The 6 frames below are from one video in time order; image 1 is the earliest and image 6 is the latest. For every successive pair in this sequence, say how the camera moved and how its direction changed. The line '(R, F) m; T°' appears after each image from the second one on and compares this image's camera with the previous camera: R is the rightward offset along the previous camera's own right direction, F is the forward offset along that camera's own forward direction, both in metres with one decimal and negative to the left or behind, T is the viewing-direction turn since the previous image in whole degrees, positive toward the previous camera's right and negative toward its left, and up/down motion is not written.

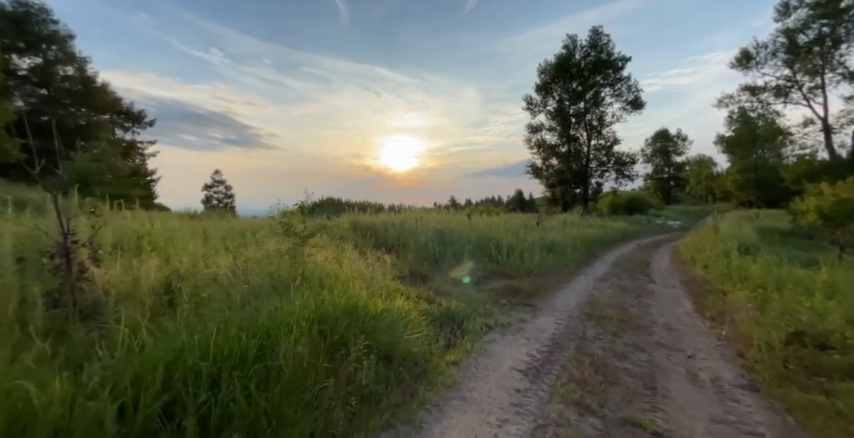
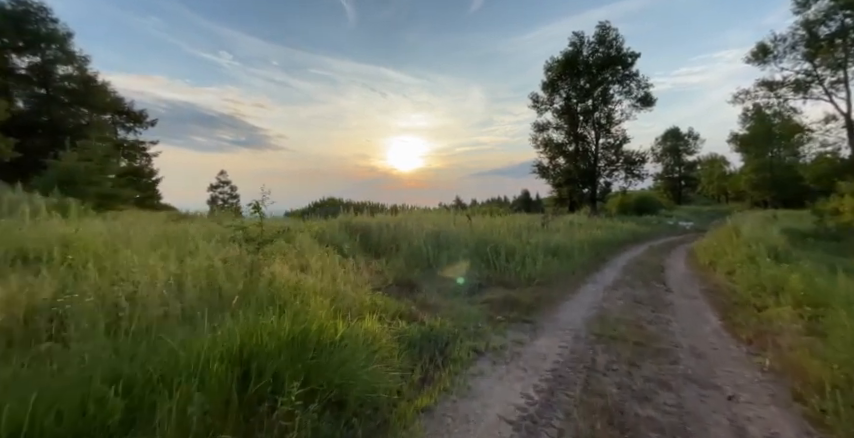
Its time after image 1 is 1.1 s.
(+0.4, +0.9) m; -1°
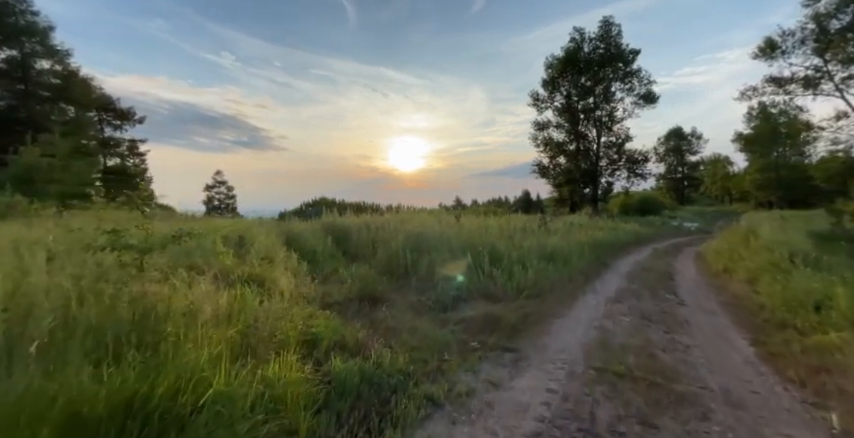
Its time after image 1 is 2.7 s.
(+0.6, +1.2) m; 0°
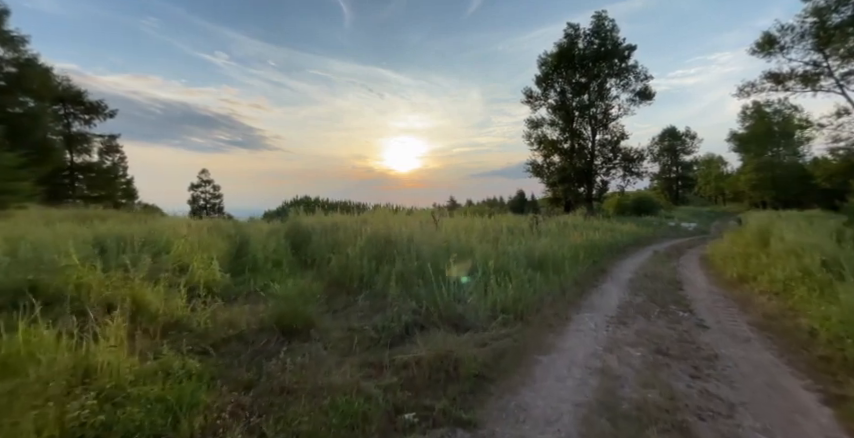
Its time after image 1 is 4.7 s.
(+0.7, +1.6) m; +1°
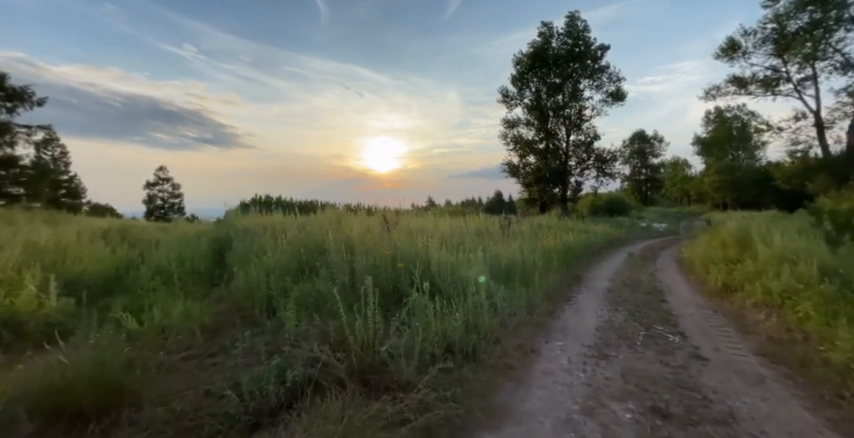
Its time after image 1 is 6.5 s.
(+0.7, +1.5) m; +4°
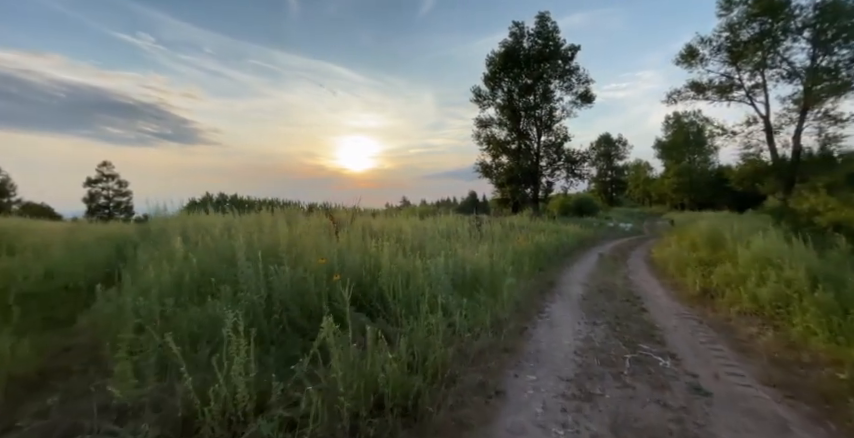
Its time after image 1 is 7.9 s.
(+0.4, +1.2) m; +4°
